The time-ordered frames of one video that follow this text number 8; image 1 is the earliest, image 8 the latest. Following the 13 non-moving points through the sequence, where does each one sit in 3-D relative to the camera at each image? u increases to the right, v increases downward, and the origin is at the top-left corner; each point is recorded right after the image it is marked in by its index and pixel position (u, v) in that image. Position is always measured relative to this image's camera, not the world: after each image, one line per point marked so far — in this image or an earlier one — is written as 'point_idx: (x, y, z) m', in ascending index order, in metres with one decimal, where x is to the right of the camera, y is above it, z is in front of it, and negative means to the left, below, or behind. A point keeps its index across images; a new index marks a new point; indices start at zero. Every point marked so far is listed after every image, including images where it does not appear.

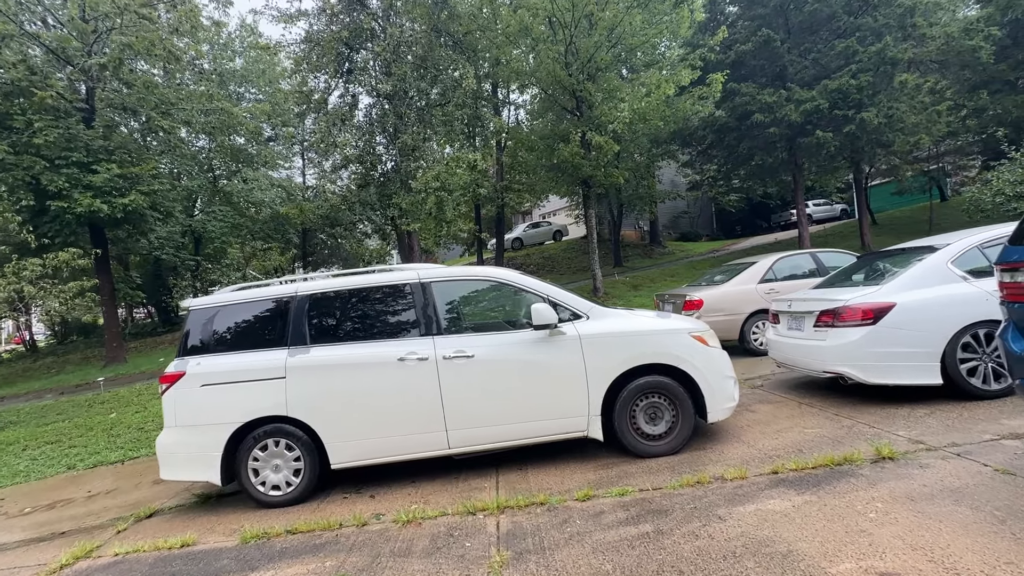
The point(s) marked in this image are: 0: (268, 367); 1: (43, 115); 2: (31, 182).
0: (-2.1, -0.7, +4.0) m
1: (-11.6, +4.3, +11.7) m
2: (-11.9, +2.6, +11.6) m
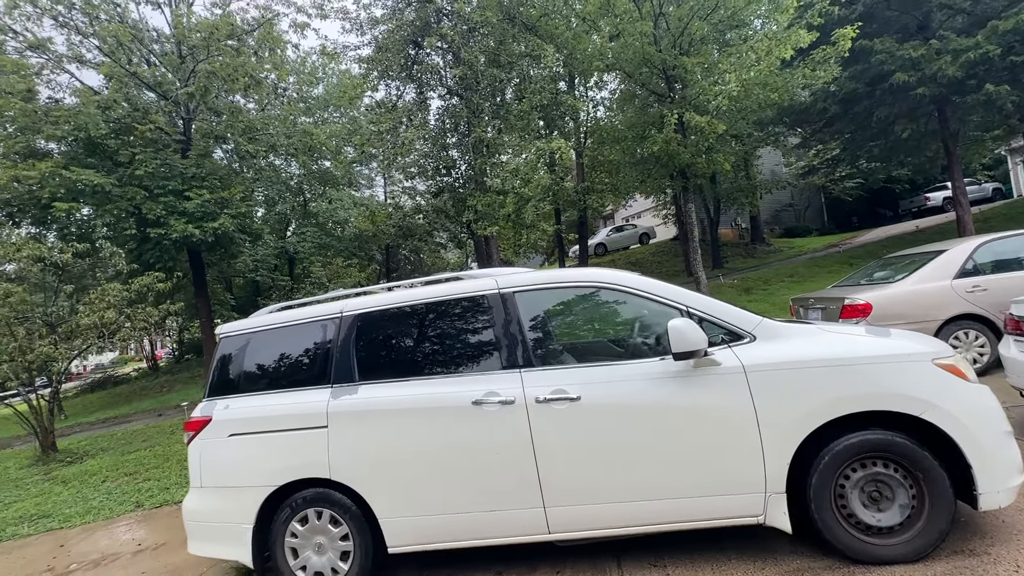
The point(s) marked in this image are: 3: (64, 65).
0: (-1.4, -0.8, +3.0) m
1: (-9.6, +3.7, +12.3) m
2: (-9.8, +2.0, +12.3) m
3: (-11.0, +5.5, +11.5) m
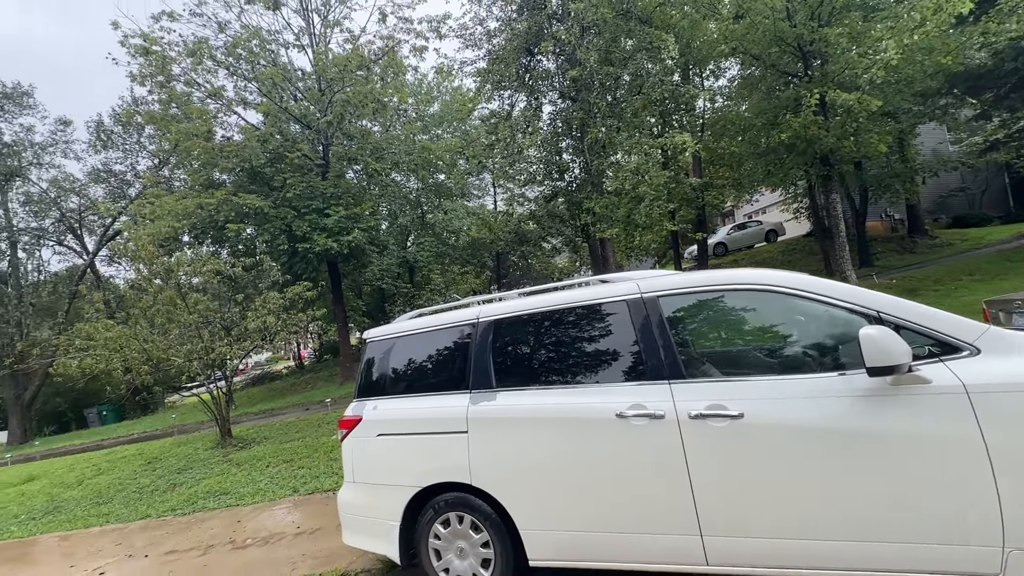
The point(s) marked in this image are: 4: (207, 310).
0: (-0.5, -0.8, +3.1) m
1: (-6.5, +3.4, +14.0) m
2: (-6.7, +1.8, +14.0) m
3: (-8.1, +5.2, +13.5) m
4: (-6.0, -0.4, +9.3) m
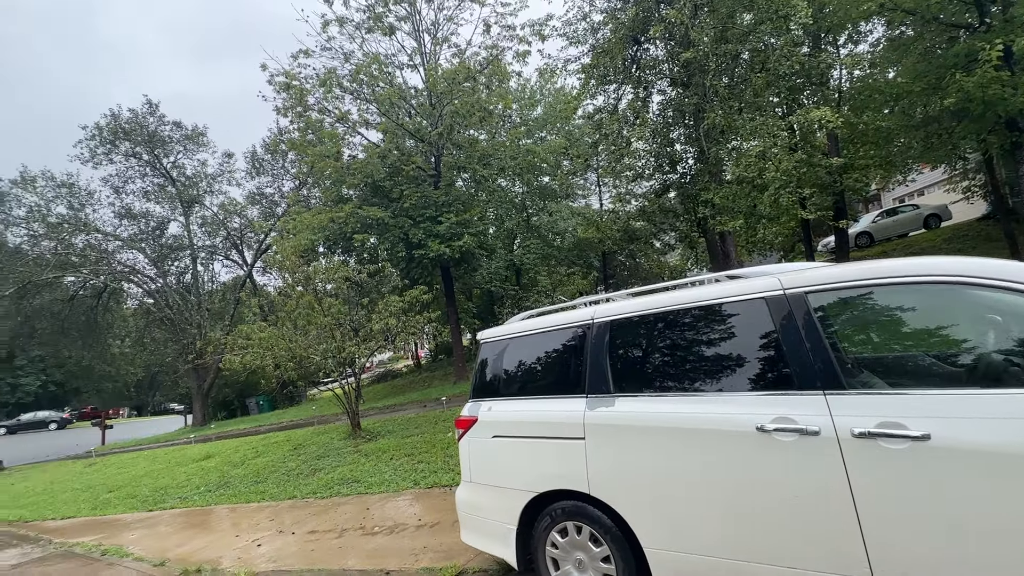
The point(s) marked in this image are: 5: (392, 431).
0: (+0.3, -0.8, +3.0) m
1: (-3.3, +3.3, +15.0) m
2: (-3.4, +1.6, +15.0) m
3: (-4.9, +5.1, +14.9) m
4: (-3.8, -0.5, +10.3) m
5: (-2.6, -3.1, +10.4) m
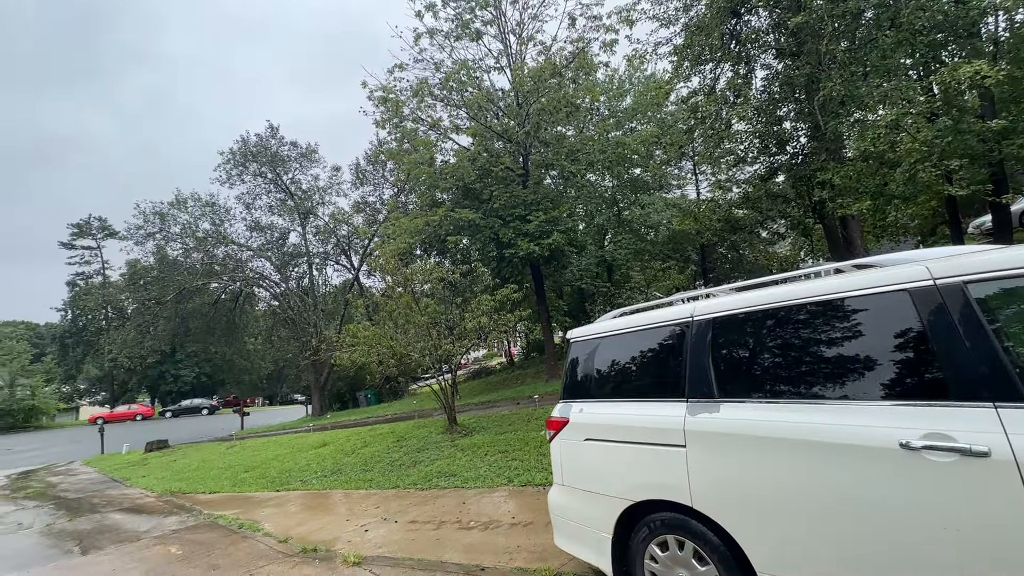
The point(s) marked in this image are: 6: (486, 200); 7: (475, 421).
0: (+0.8, -0.8, +2.8) m
1: (-0.4, +3.3, +15.2) m
2: (-0.6, +1.7, +15.3) m
3: (-2.1, +5.1, +15.4) m
4: (-1.7, -0.6, +10.7) m
5: (-0.6, -3.1, +10.6) m
6: (-0.9, +2.9, +15.4) m
7: (-0.9, -3.3, +11.8) m
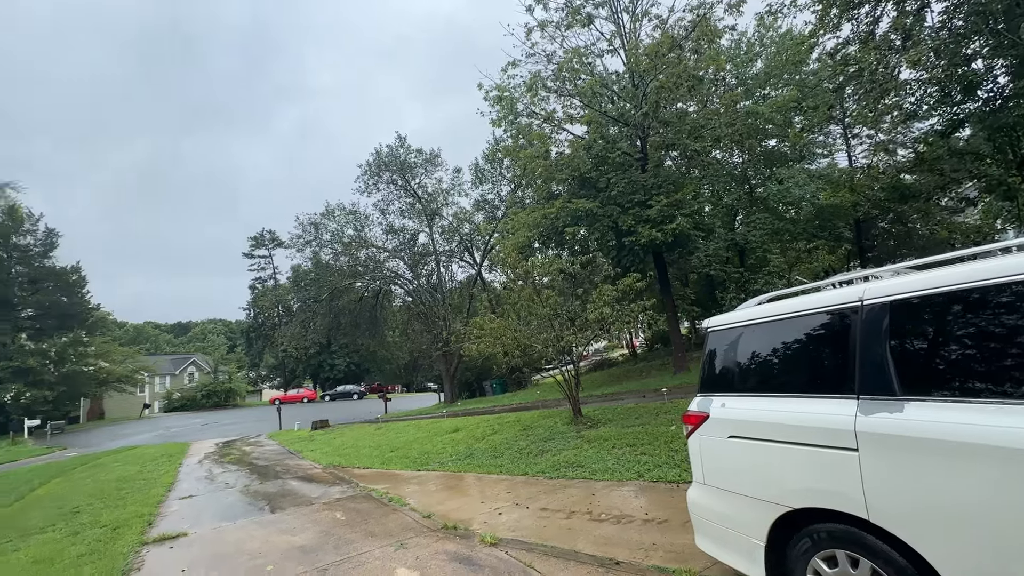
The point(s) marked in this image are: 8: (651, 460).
0: (+1.6, -0.7, +2.5) m
1: (+3.3, +3.7, +14.8) m
2: (+3.2, +2.0, +14.9) m
3: (+1.6, +5.3, +15.4) m
4: (+1.0, -0.4, +10.8) m
5: (+2.2, -2.9, +10.4) m
6: (+2.9, +3.2, +15.0) m
7: (+2.2, -3.1, +11.6) m
8: (+2.1, -2.6, +7.1) m
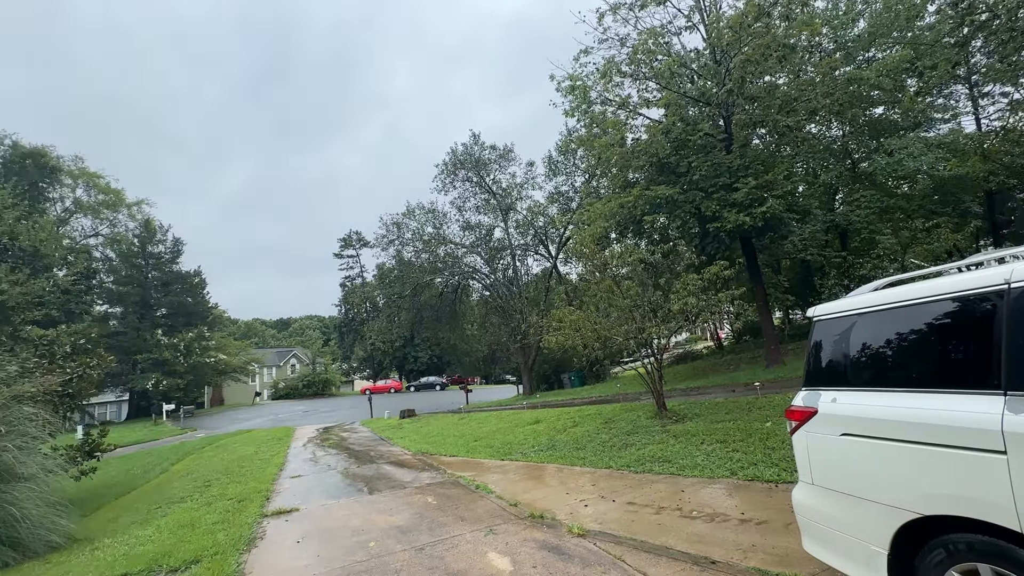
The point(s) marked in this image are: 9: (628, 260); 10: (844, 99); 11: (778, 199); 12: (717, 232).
0: (+2.1, -0.6, +2.2) m
1: (+5.5, +4.0, +14.0) m
2: (+5.6, +2.3, +14.2) m
3: (+4.0, +5.6, +14.9) m
4: (+2.8, -0.2, +10.5) m
5: (+4.0, -2.7, +10.0) m
6: (+5.2, +3.5, +14.4) m
7: (+4.1, -2.8, +11.2) m
8: (+3.3, -2.4, +6.7) m
9: (+2.6, +0.6, +10.6) m
10: (+9.2, +5.2, +13.1) m
11: (+7.3, +2.4, +12.8) m
12: (+6.1, +1.7, +14.0) m
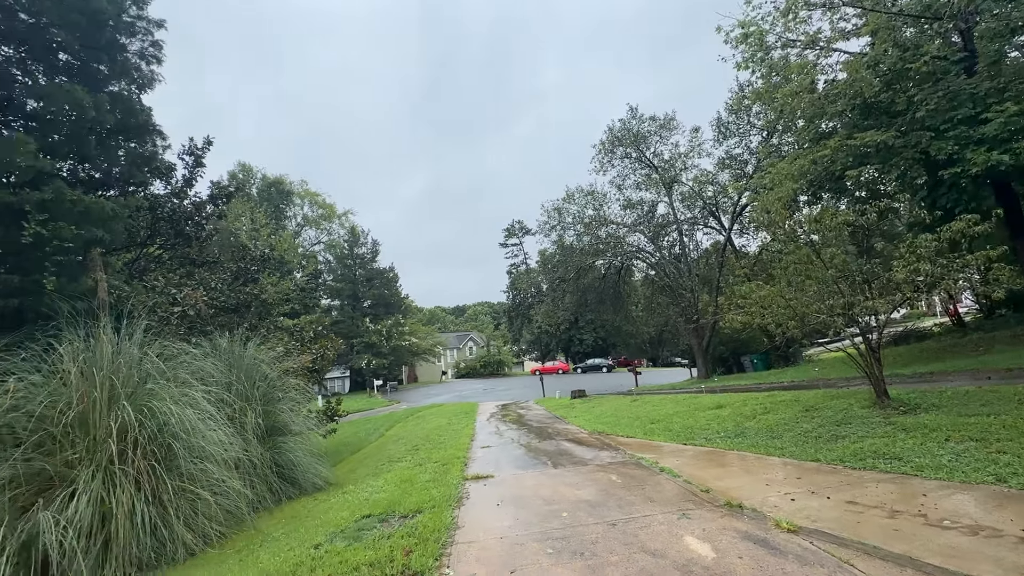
0: (+2.9, -0.4, +1.4) m
1: (+9.8, +4.9, +11.3) m
2: (+10.0, +3.2, +11.5) m
3: (+8.5, +6.5, +12.5) m
4: (+6.3, +0.5, +9.0) m
5: (+7.4, -2.0, +8.2) m
6: (+9.7, +4.4, +11.7) m
7: (+7.9, -2.1, +9.2) m
8: (+5.7, -1.9, +5.3) m
9: (+6.1, +1.2, +9.1) m
10: (+12.9, +6.2, +9.1) m
11: (+11.1, +3.3, +9.6) m
12: (+10.5, +2.6, +11.1) m
